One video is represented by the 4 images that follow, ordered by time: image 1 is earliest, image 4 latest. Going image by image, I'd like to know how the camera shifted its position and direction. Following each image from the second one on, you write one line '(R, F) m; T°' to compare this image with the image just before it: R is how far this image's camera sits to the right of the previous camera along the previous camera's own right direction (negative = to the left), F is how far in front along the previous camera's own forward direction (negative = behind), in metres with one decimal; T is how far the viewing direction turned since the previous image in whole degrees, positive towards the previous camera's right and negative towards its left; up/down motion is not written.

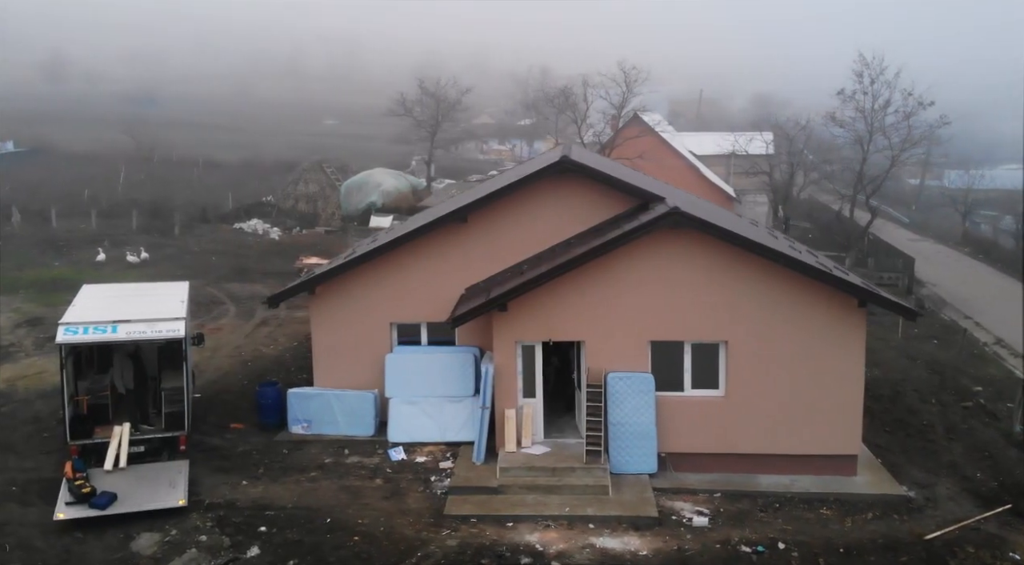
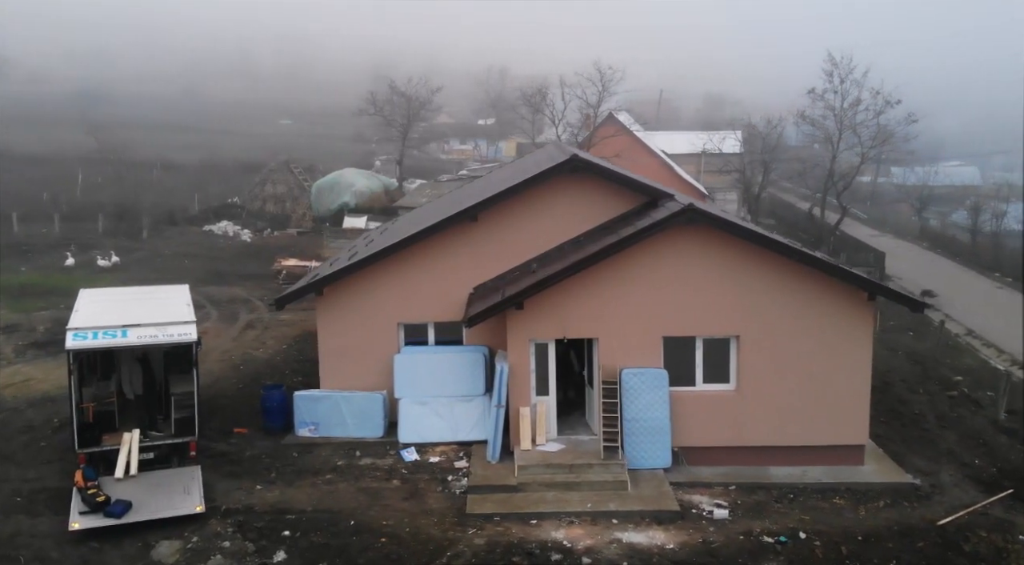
(-0.8, 0.0) m; +3°
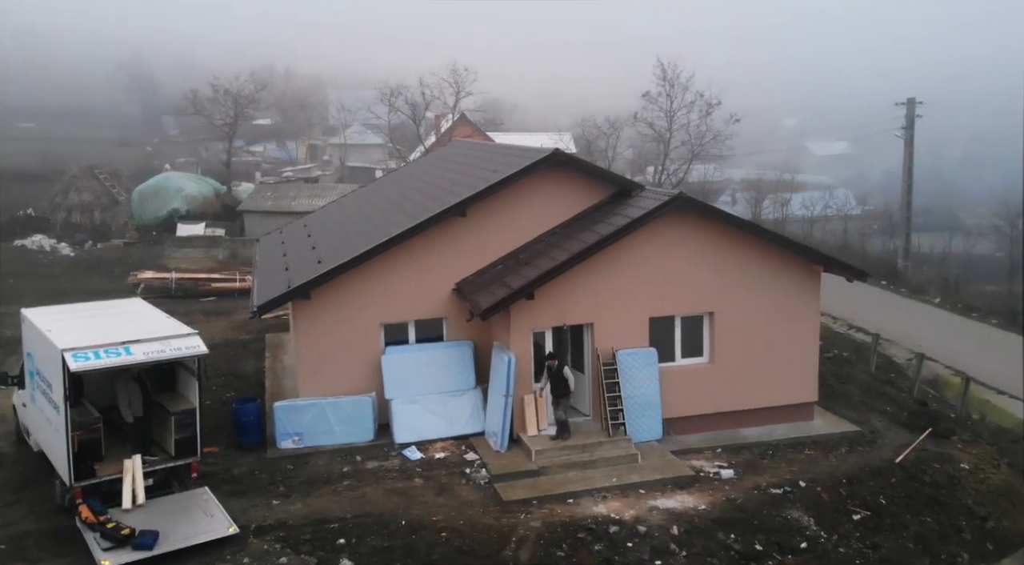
(-3.3, +0.1) m; +16°
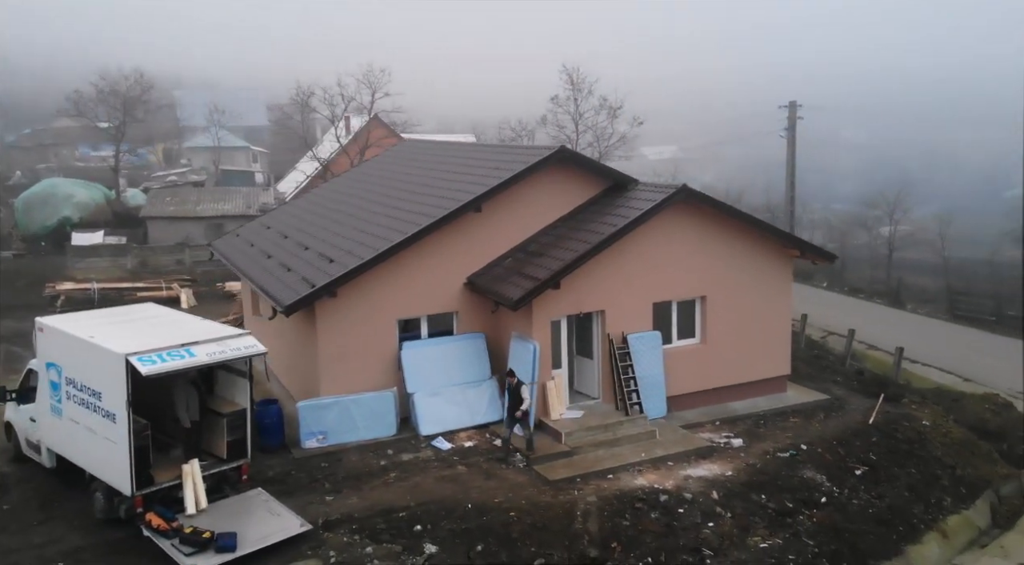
(-2.6, -0.3) m; +10°
